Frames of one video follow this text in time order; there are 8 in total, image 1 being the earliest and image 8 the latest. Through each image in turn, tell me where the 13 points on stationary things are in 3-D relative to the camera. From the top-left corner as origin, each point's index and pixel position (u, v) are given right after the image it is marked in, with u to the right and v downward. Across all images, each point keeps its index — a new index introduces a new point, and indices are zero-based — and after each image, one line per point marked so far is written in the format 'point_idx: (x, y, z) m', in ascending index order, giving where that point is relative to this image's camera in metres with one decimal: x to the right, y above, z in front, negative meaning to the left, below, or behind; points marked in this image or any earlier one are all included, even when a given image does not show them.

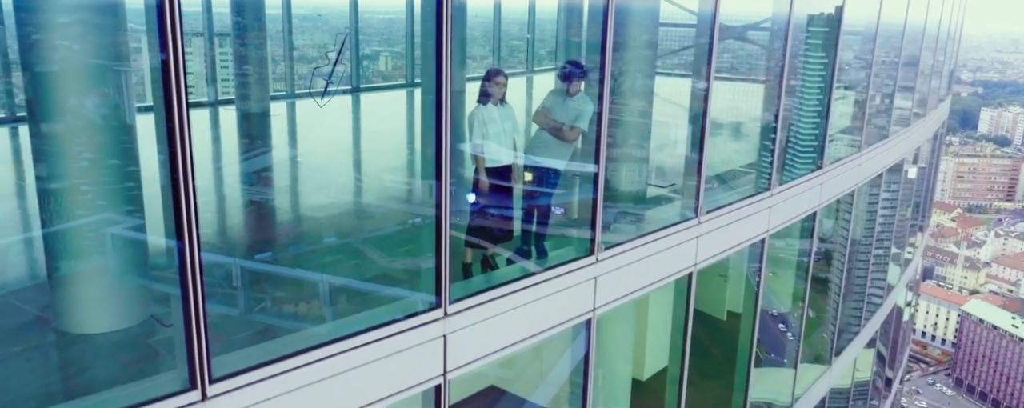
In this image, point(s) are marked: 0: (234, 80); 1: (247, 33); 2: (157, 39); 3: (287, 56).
0: (-2.8, +1.1, +8.5) m
1: (-2.7, +1.6, +8.6) m
2: (-2.8, +1.5, +7.4) m
3: (-2.4, +1.3, +8.9) m
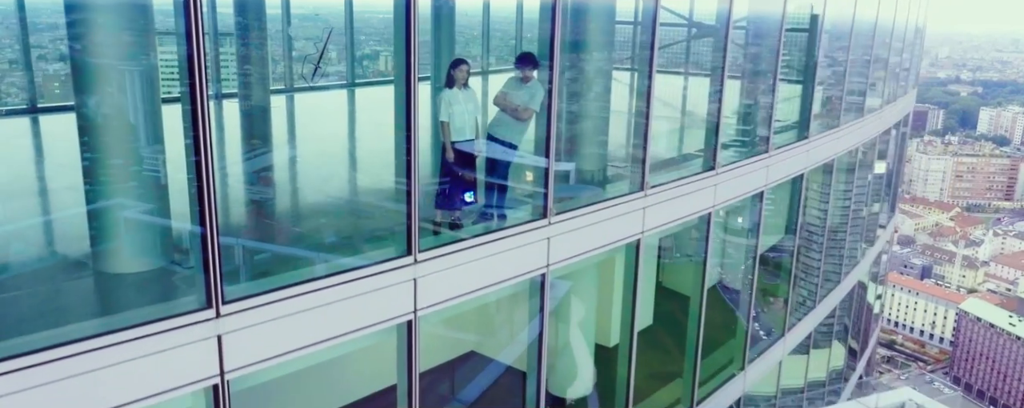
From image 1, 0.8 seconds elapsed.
0: (-2.9, +1.2, +9.0) m
1: (-2.8, +1.8, +9.1) m
2: (-3.0, +1.6, +7.9) m
3: (-2.5, +1.4, +9.4) m
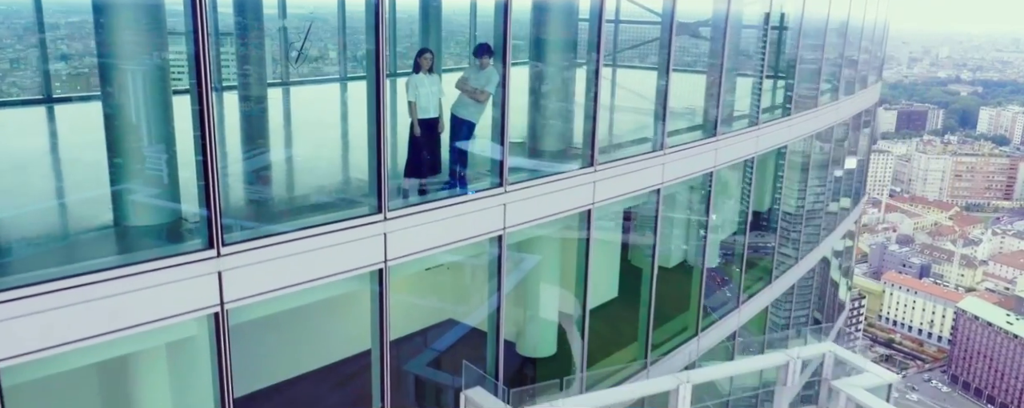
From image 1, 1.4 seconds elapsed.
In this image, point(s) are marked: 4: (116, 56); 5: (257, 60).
0: (-3.1, +1.3, +9.5) m
1: (-3.0, +1.9, +9.6) m
2: (-3.2, +1.7, +8.4) m
3: (-2.7, +1.6, +9.9) m
4: (-3.9, +1.5, +8.8) m
5: (-2.9, +1.5, +9.7) m
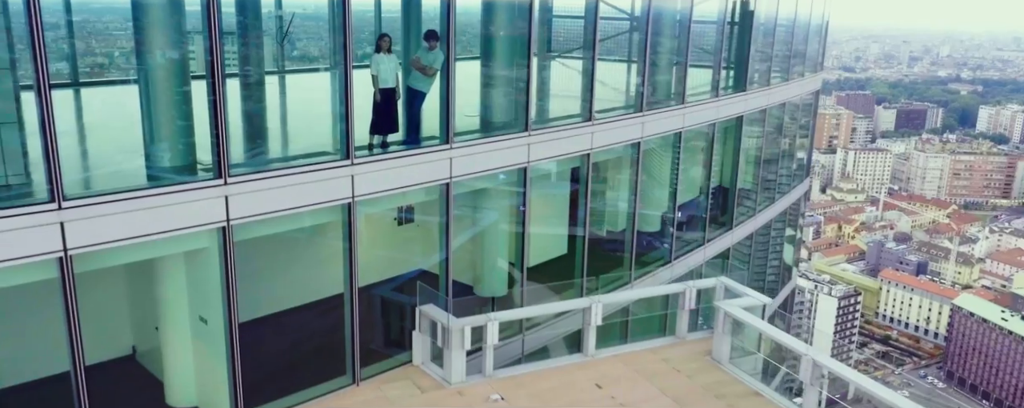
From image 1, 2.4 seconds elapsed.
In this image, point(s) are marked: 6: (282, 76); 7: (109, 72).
0: (-3.4, +1.6, +10.6) m
1: (-3.3, +2.2, +10.7) m
2: (-3.5, +2.0, +9.5) m
3: (-3.0, +1.8, +11.0) m
4: (-4.2, +1.8, +9.9) m
5: (-3.3, +1.8, +10.8) m
6: (-3.0, +1.7, +10.9) m
7: (-4.5, +1.5, +9.5) m
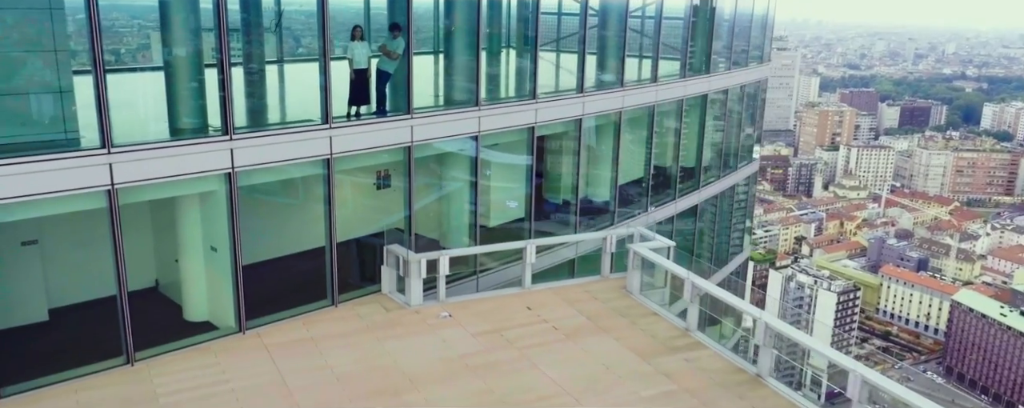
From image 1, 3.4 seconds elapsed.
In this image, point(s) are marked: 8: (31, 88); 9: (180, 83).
0: (-3.8, +1.9, +11.8) m
1: (-3.7, +2.5, +11.9) m
2: (-3.9, +2.3, +10.7) m
3: (-3.4, +2.2, +12.2) m
4: (-4.6, +2.1, +11.1) m
5: (-3.6, +2.1, +12.0) m
6: (-3.3, +2.0, +12.1) m
7: (-4.9, +1.8, +10.7) m
8: (-5.3, +1.3, +9.2) m
9: (-4.4, +1.6, +11.1) m
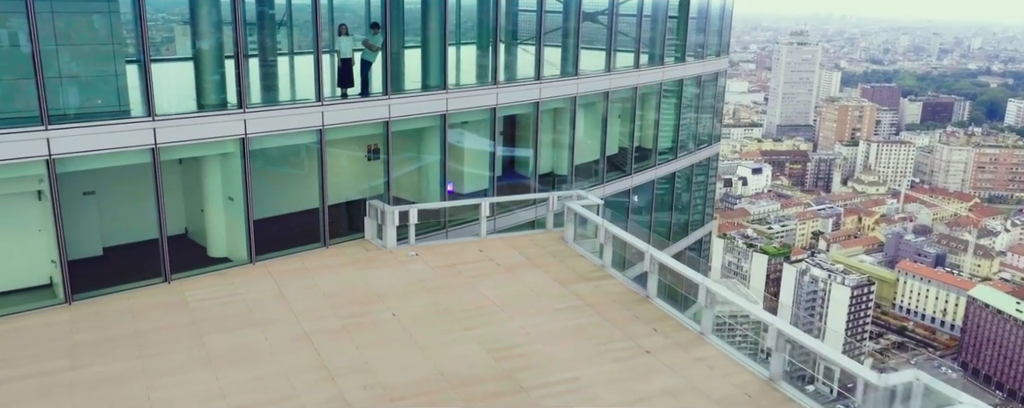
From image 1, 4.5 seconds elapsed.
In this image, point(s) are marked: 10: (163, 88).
0: (-4.0, +2.3, +13.4) m
1: (-3.9, +2.9, +13.5) m
2: (-4.1, +2.7, +12.3) m
3: (-3.6, +2.6, +13.8) m
4: (-4.8, +2.5, +12.7) m
5: (-3.9, +2.5, +13.6) m
6: (-3.6, +2.4, +13.7) m
7: (-5.2, +2.2, +12.4) m
8: (-5.6, +1.7, +10.9) m
9: (-4.7, +2.0, +12.7) m
10: (-4.8, +1.6, +11.6) m
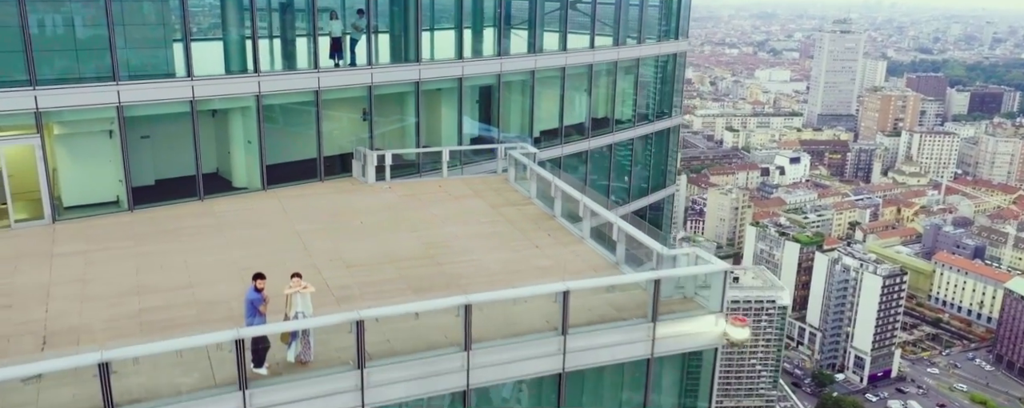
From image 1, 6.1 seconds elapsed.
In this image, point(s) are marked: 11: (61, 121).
0: (-4.3, +3.1, +15.8) m
1: (-4.2, +3.7, +15.9) m
2: (-4.4, +3.5, +14.7) m
3: (-3.8, +3.3, +16.1) m
4: (-5.1, +3.3, +15.1) m
5: (-4.1, +3.3, +16.0) m
6: (-3.8, +3.2, +16.1) m
7: (-5.5, +3.0, +14.8) m
8: (-6.0, +2.5, +13.3) m
9: (-5.0, +2.8, +15.2) m
10: (-5.2, +2.4, +14.0) m
11: (-6.5, +1.3, +12.2) m
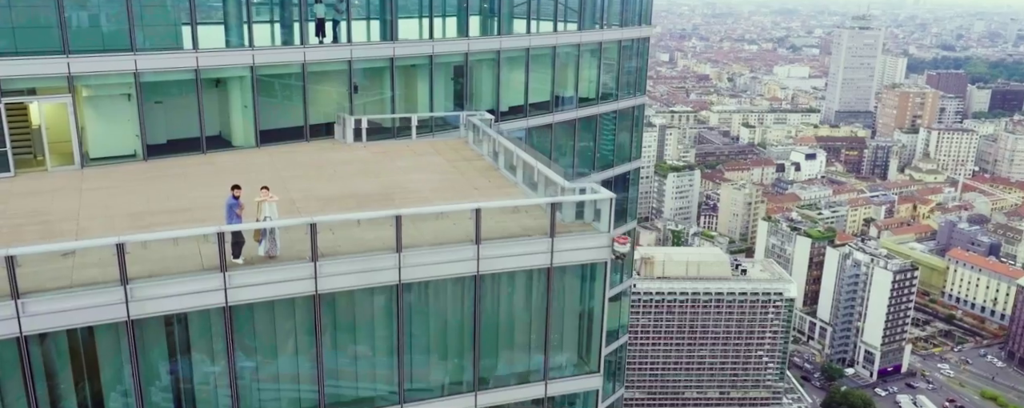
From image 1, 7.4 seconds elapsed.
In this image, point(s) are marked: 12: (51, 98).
0: (-4.7, +3.7, +17.5) m
1: (-4.6, +4.3, +17.6) m
2: (-4.9, +4.1, +16.4) m
3: (-4.3, +4.0, +17.9) m
4: (-5.6, +3.9, +16.9) m
5: (-4.5, +3.9, +17.7) m
6: (-4.3, +3.8, +17.8) m
7: (-5.9, +3.6, +16.6) m
8: (-6.5, +3.1, +15.1) m
9: (-5.5, +3.4, +16.9) m
10: (-5.6, +3.0, +15.8) m
11: (-7.1, +1.9, +14.0) m
12: (-7.5, +1.6, +13.7) m
